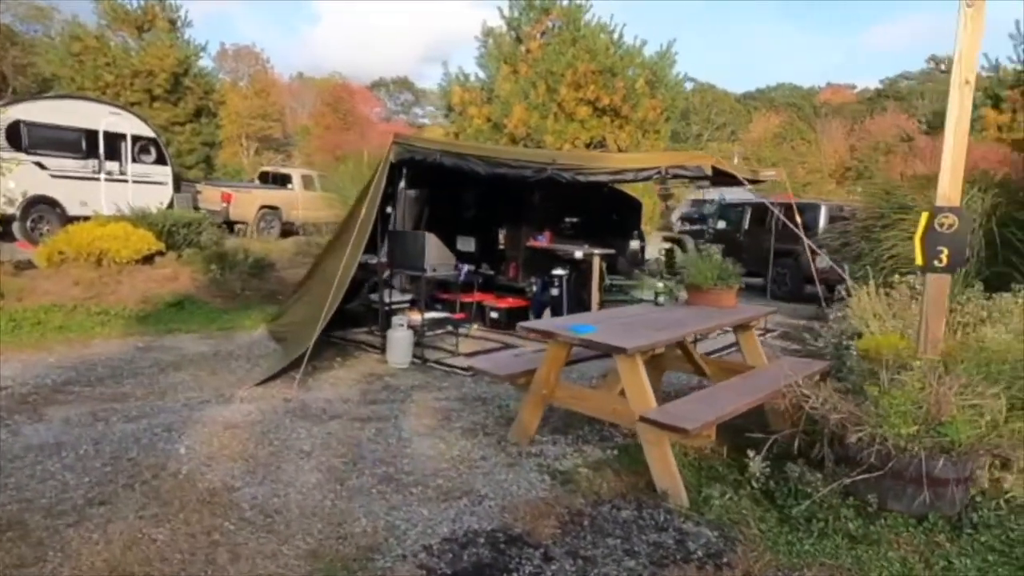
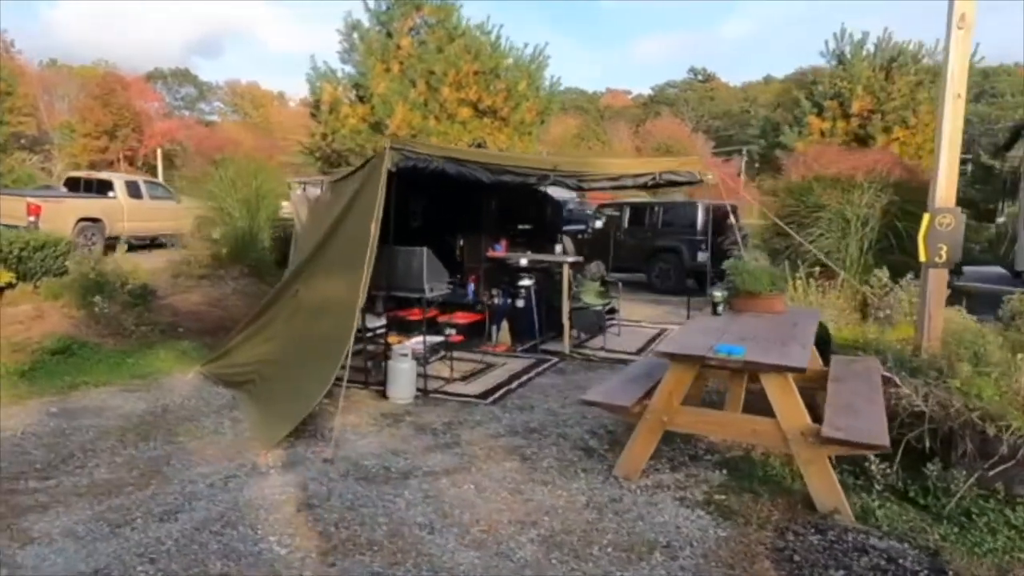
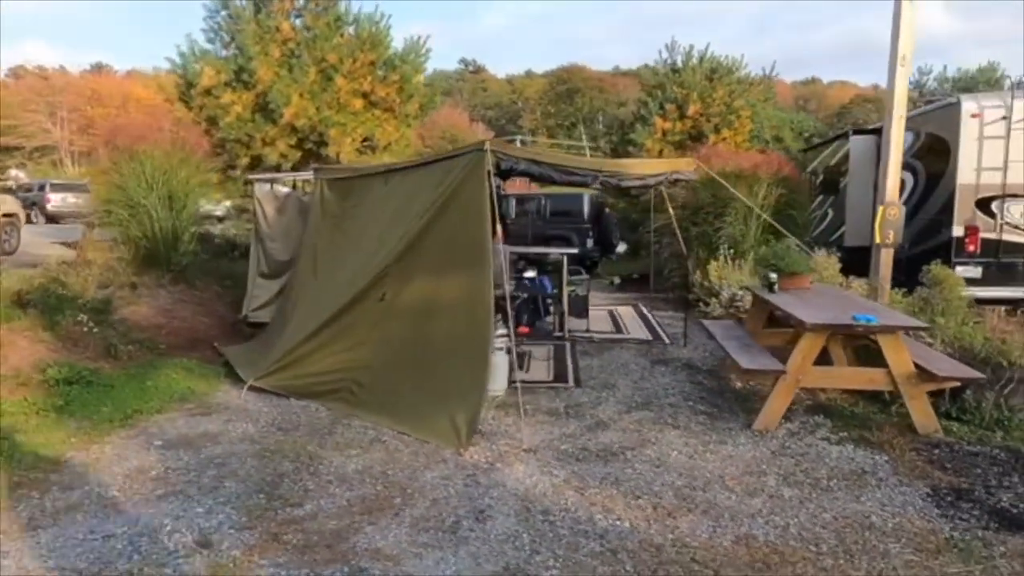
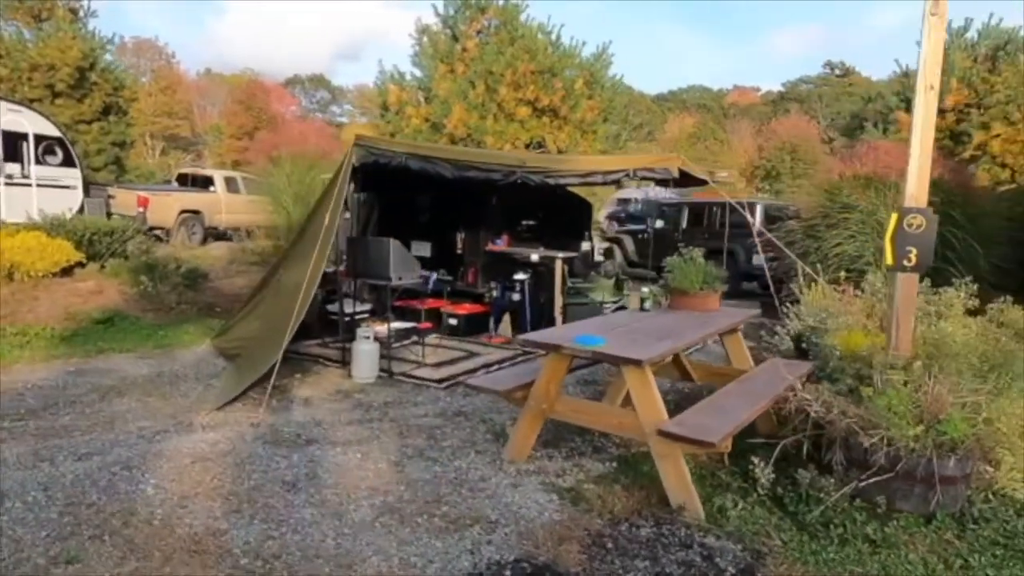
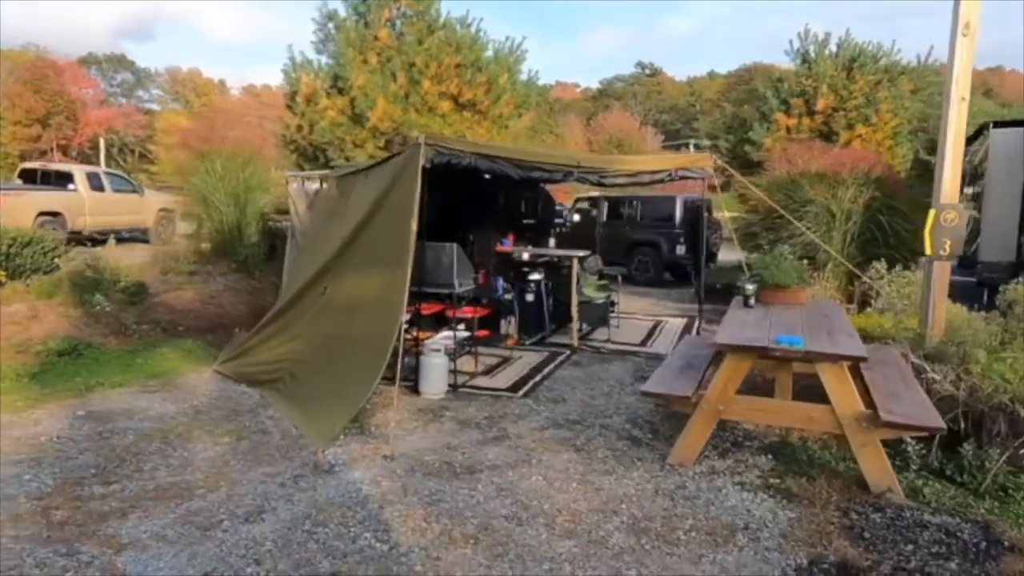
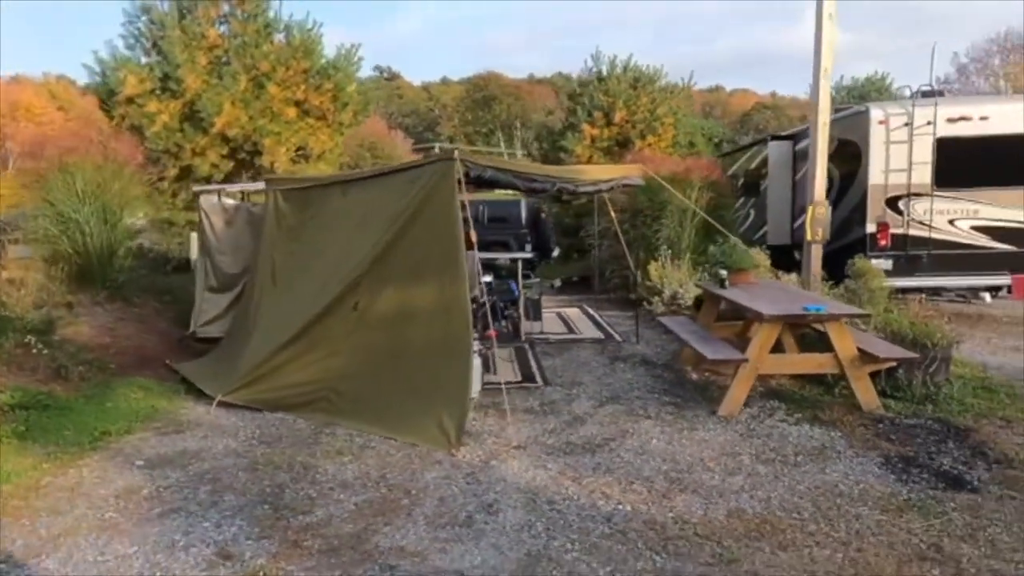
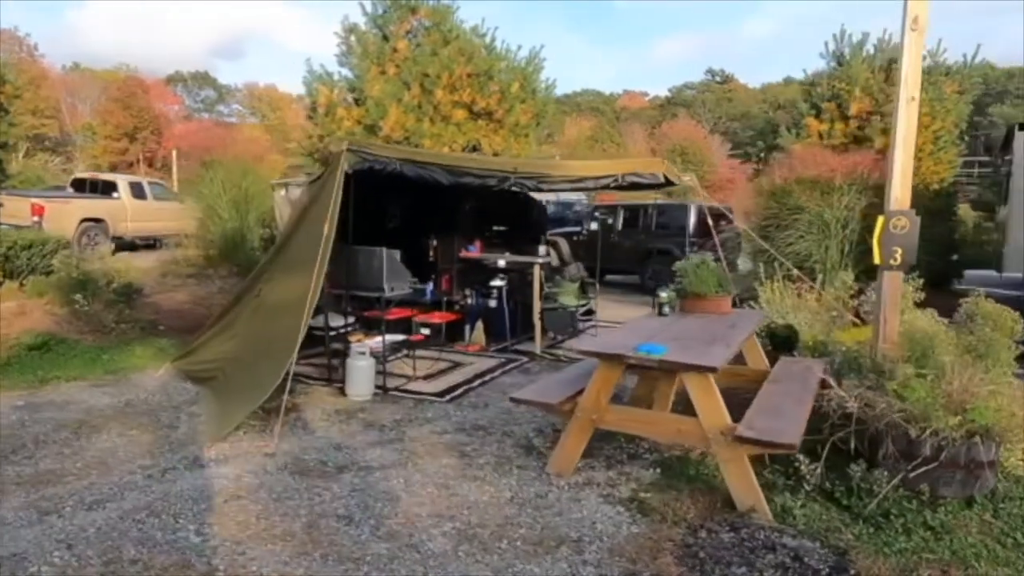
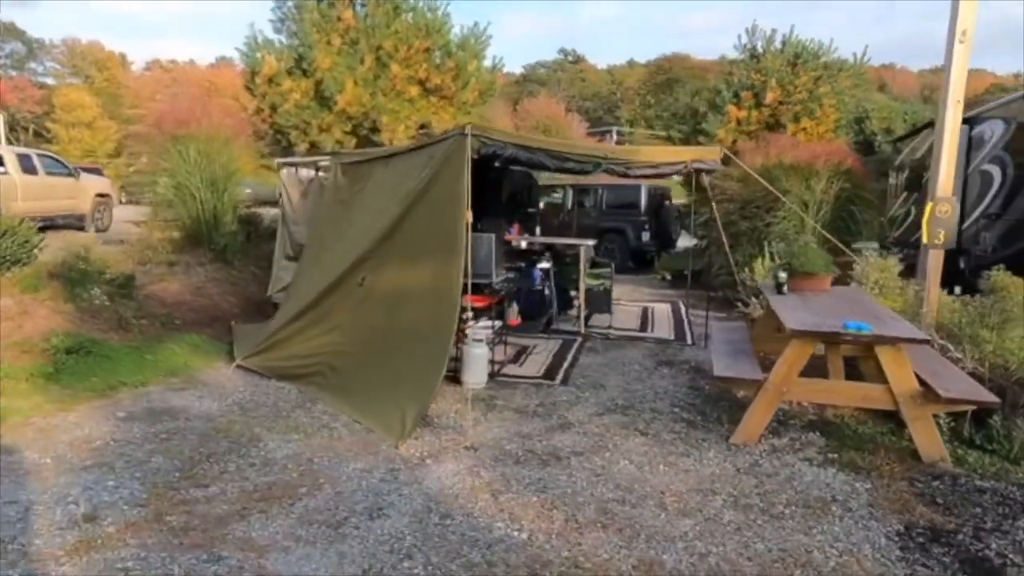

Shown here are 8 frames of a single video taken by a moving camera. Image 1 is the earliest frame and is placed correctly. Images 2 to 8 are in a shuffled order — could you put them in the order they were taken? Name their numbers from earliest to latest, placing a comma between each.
4, 7, 2, 5, 8, 3, 6
